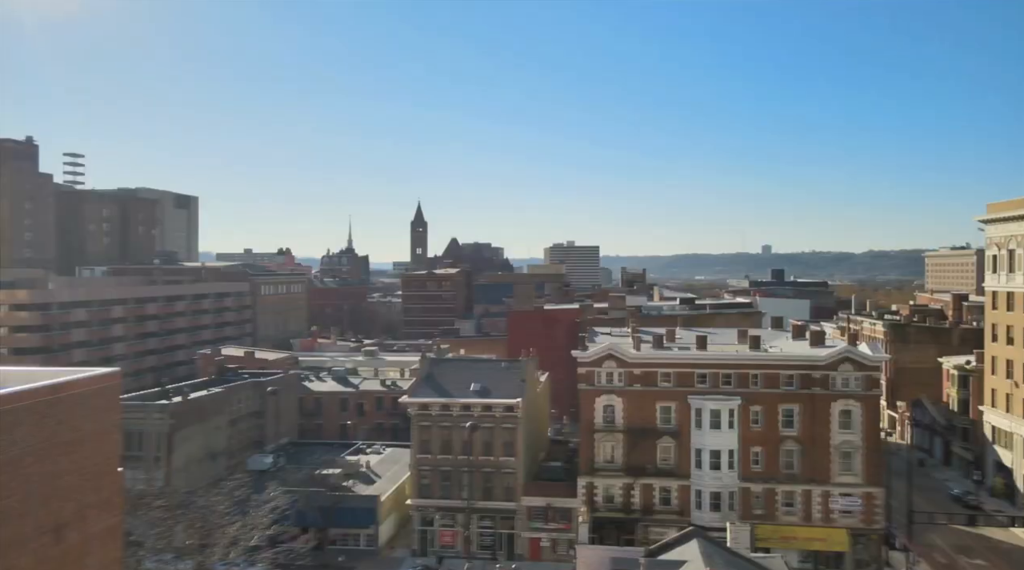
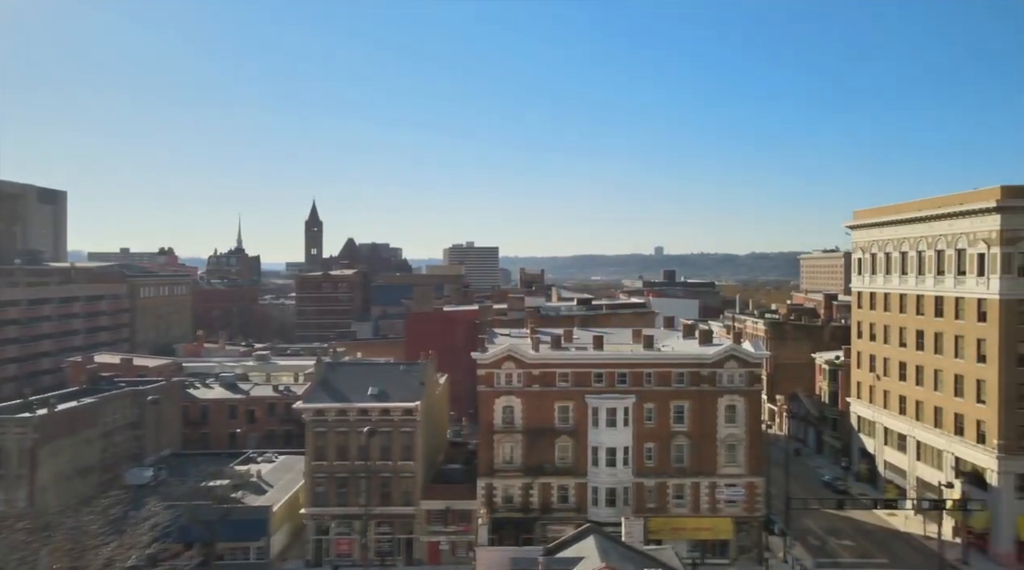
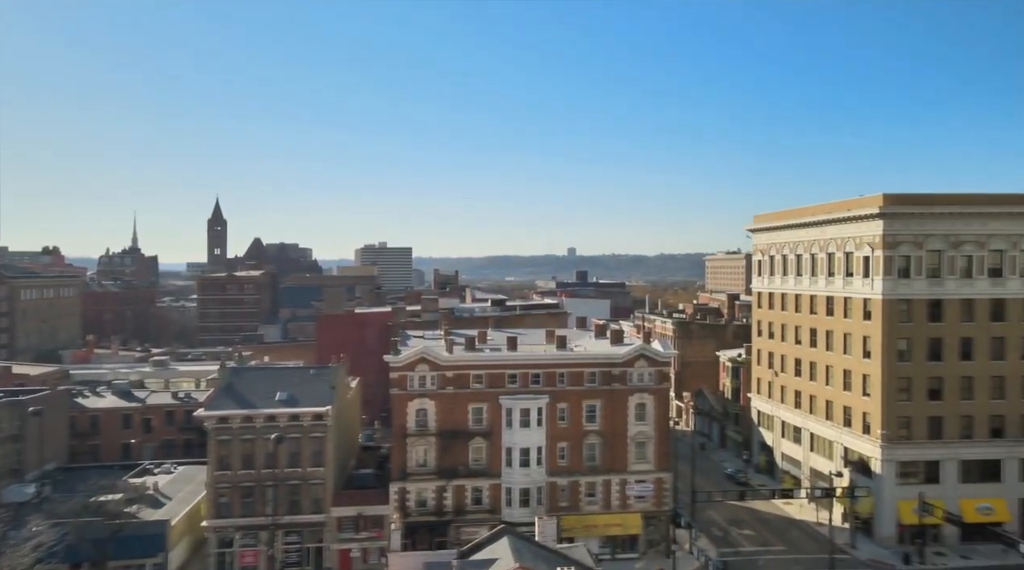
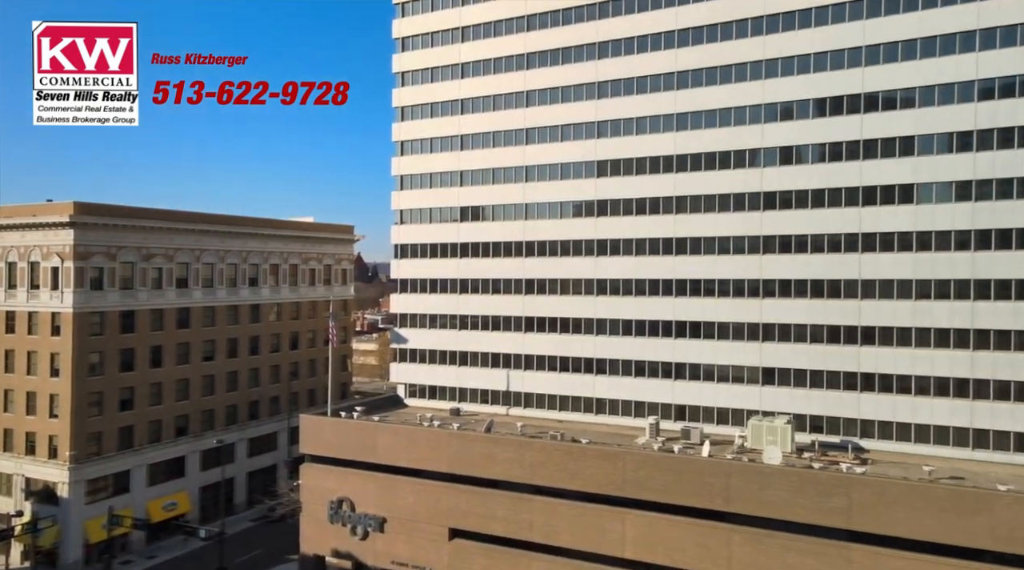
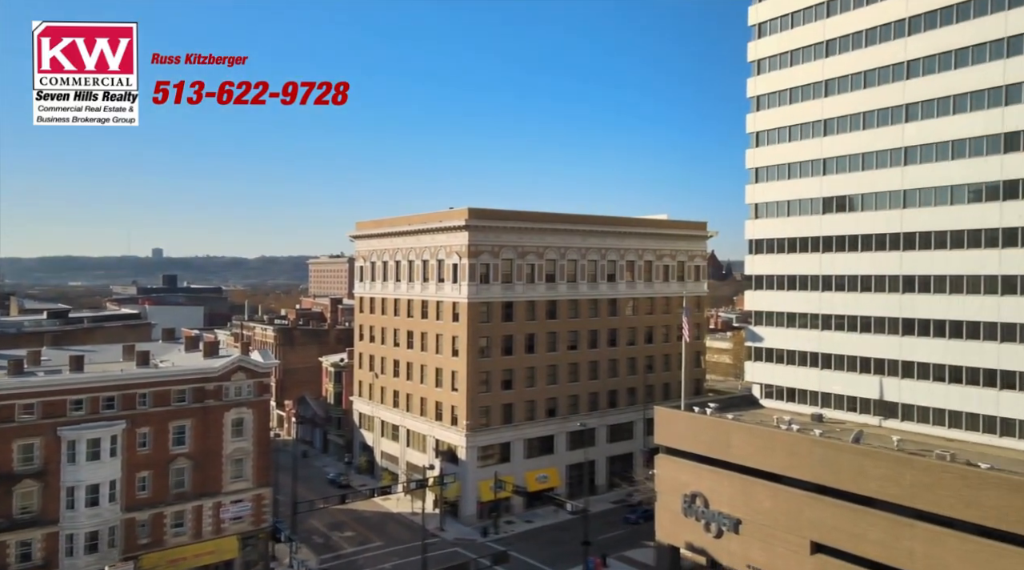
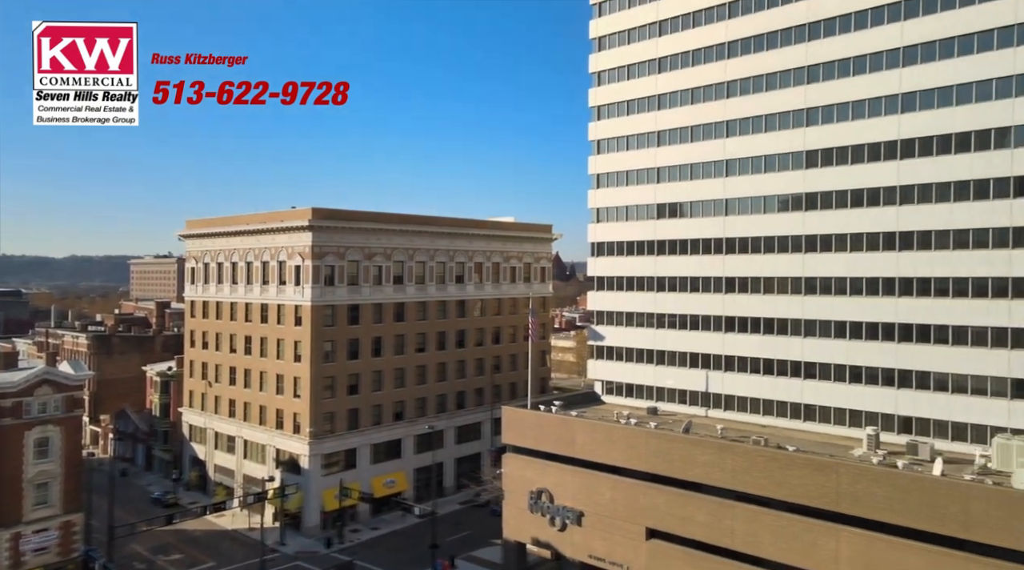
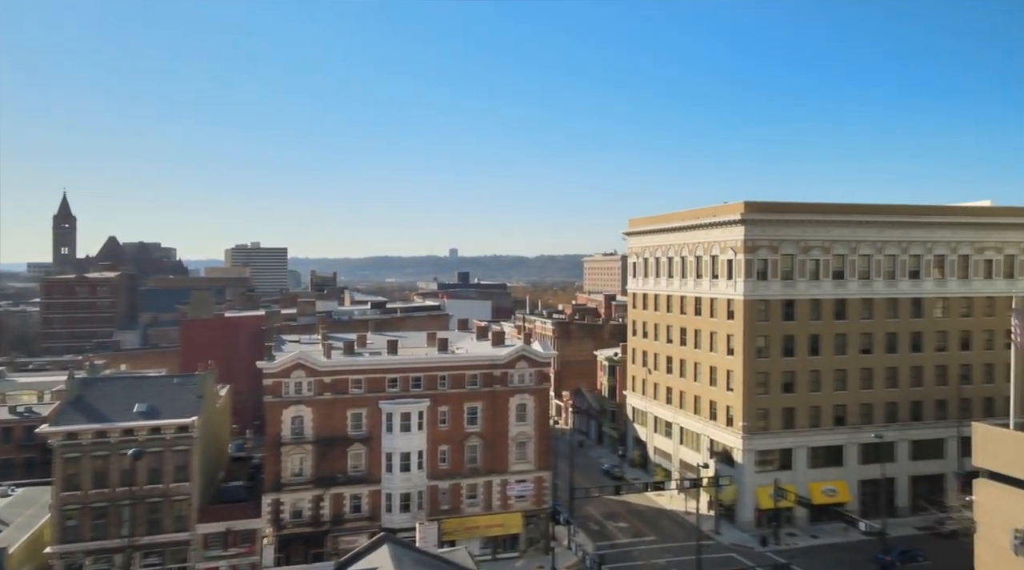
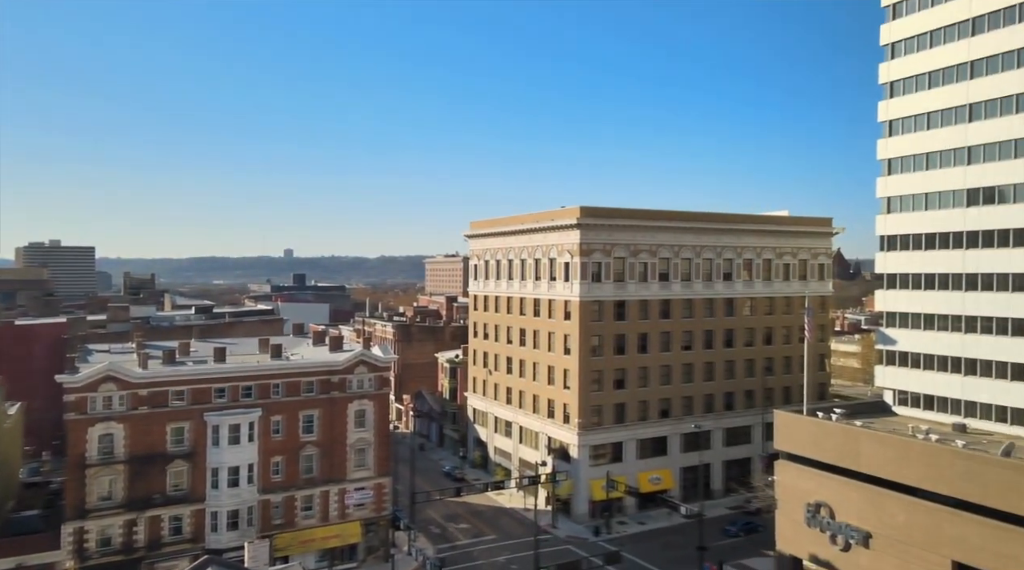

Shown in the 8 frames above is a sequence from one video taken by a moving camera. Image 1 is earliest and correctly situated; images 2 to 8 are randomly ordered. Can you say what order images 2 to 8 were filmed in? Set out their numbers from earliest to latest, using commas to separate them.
2, 3, 7, 8, 5, 6, 4
